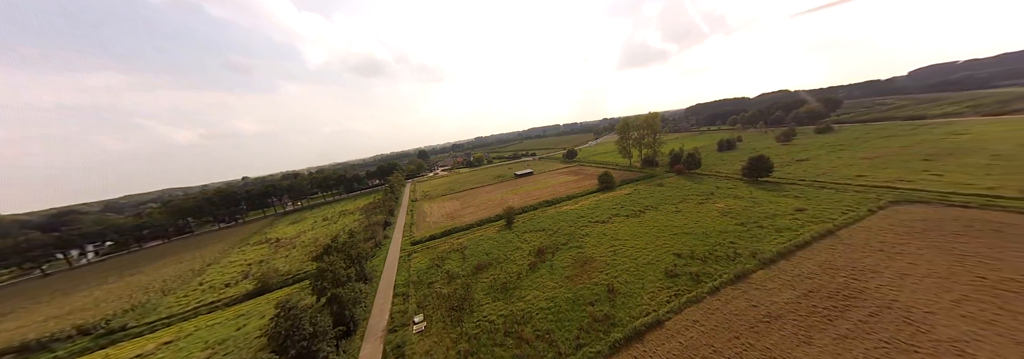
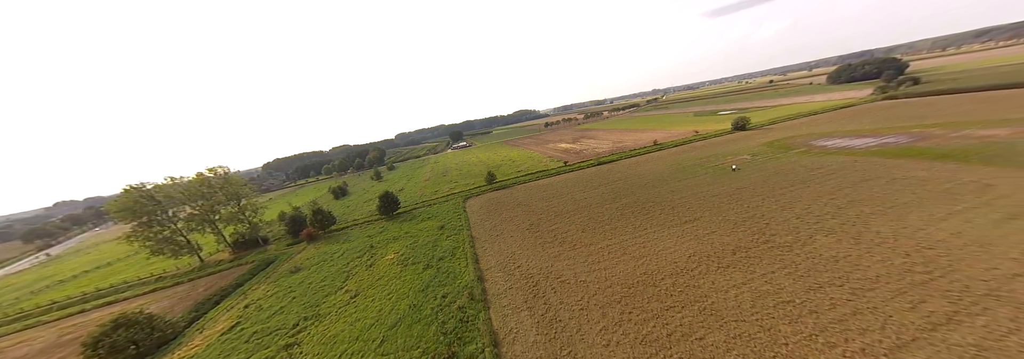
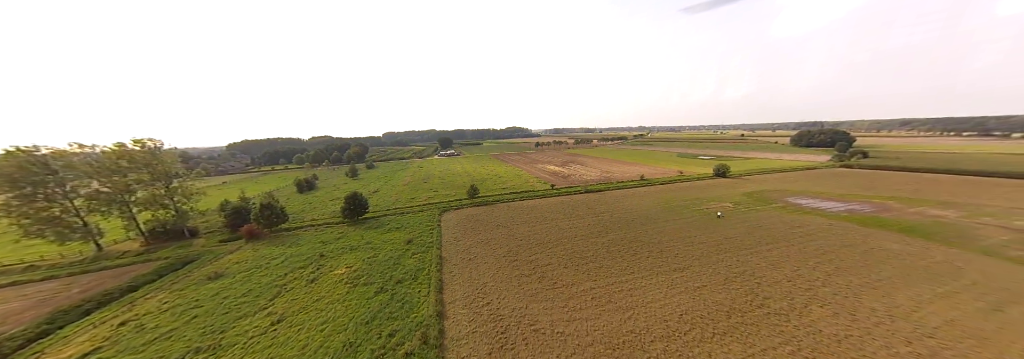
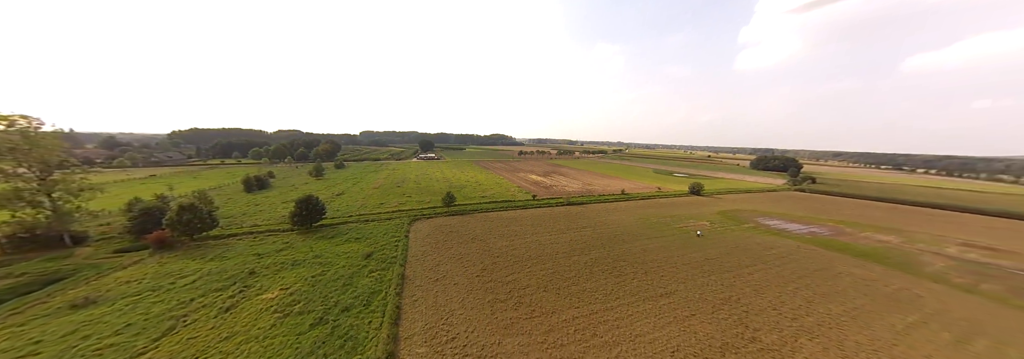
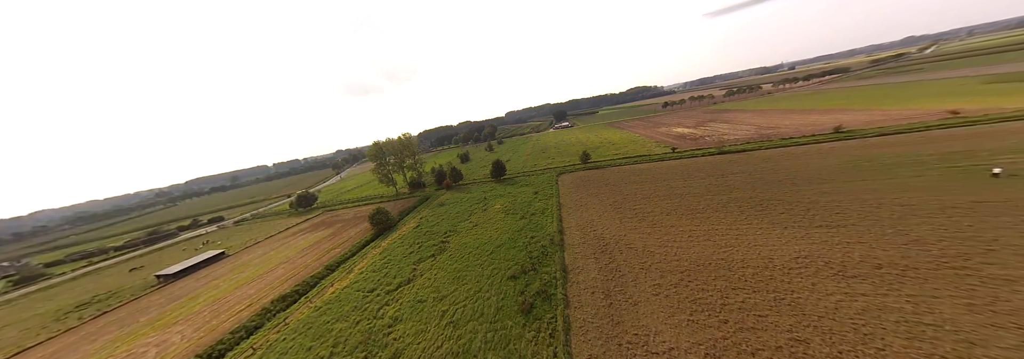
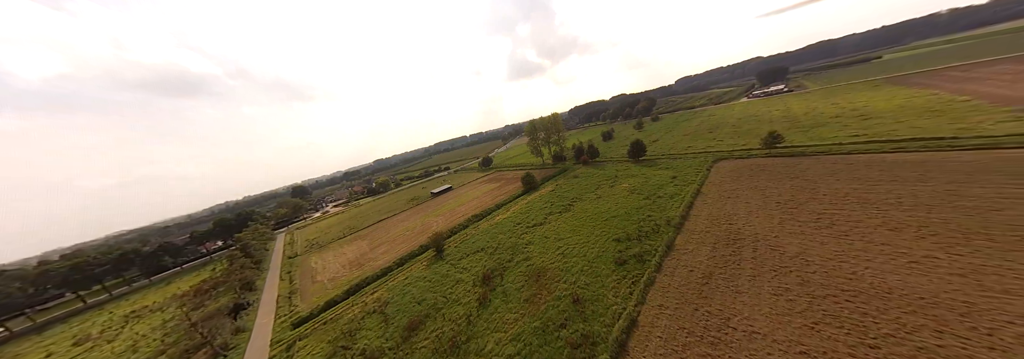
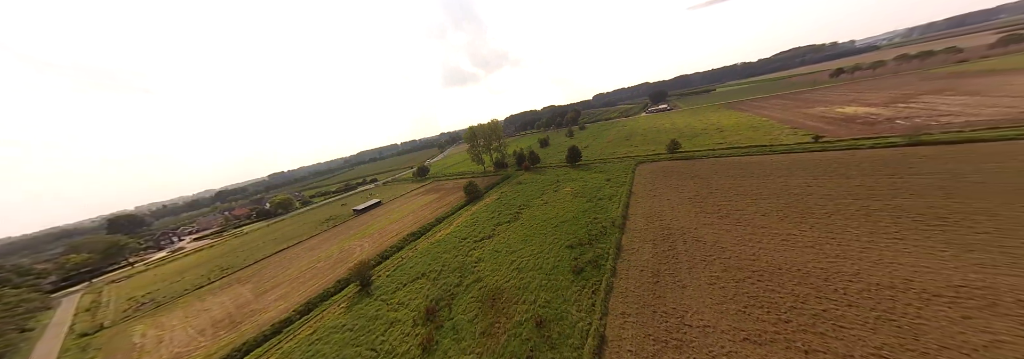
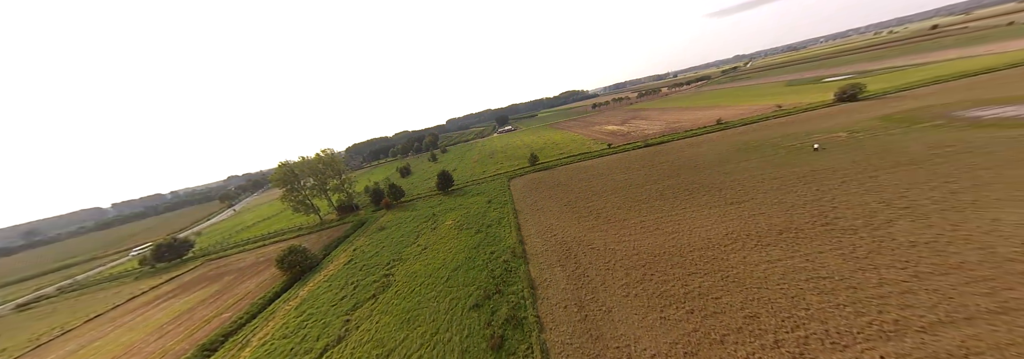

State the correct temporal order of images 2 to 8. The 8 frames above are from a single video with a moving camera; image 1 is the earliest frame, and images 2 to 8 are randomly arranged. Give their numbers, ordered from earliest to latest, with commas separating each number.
6, 7, 5, 8, 2, 3, 4
